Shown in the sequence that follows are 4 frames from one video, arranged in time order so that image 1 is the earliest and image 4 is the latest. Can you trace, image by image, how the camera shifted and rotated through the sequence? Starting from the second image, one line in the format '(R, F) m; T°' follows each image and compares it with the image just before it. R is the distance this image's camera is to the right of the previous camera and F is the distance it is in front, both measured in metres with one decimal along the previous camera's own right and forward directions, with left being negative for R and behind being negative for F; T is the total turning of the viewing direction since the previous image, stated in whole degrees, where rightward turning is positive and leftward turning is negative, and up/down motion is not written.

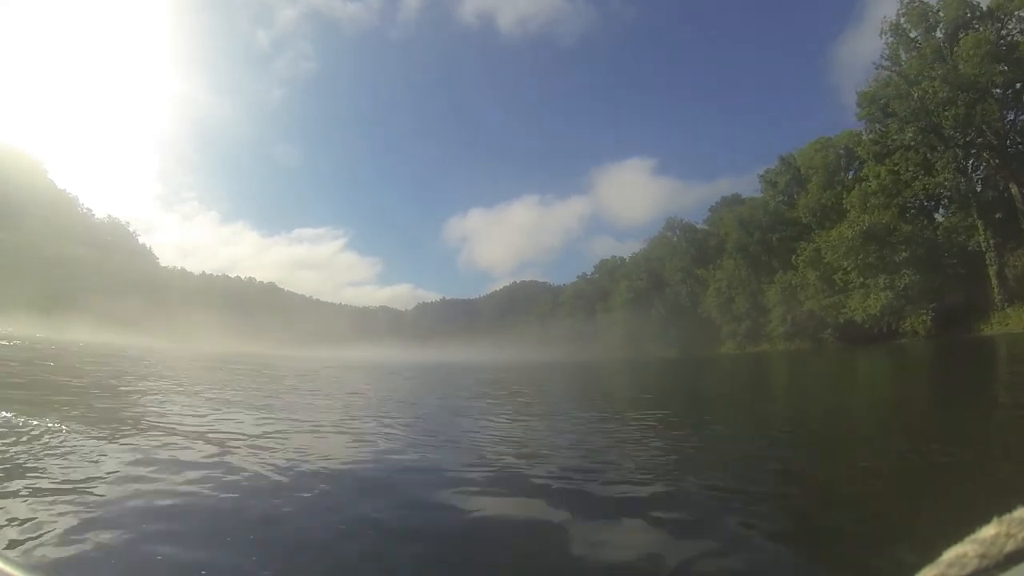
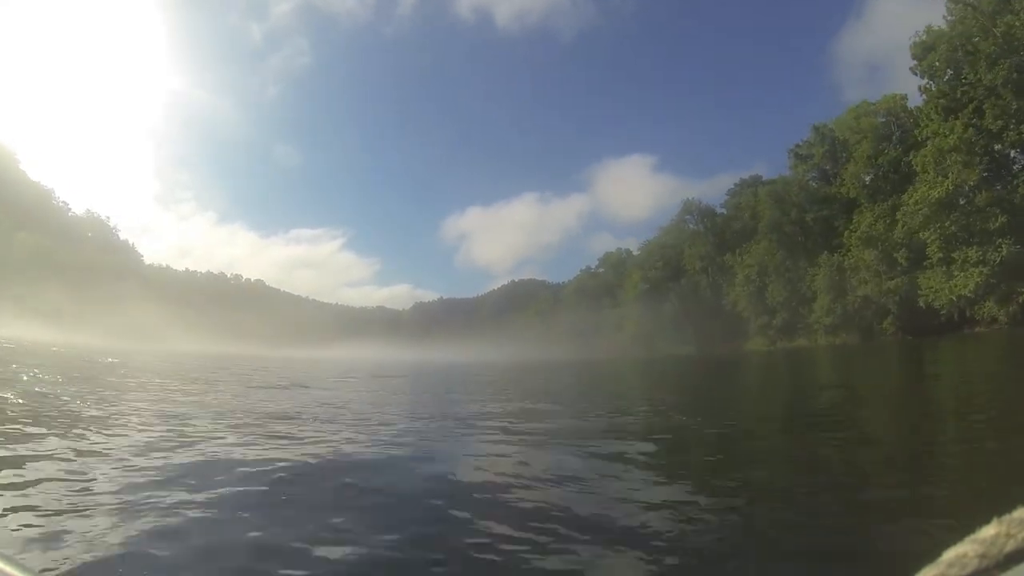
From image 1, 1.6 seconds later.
(0.0, +1.2) m; 0°
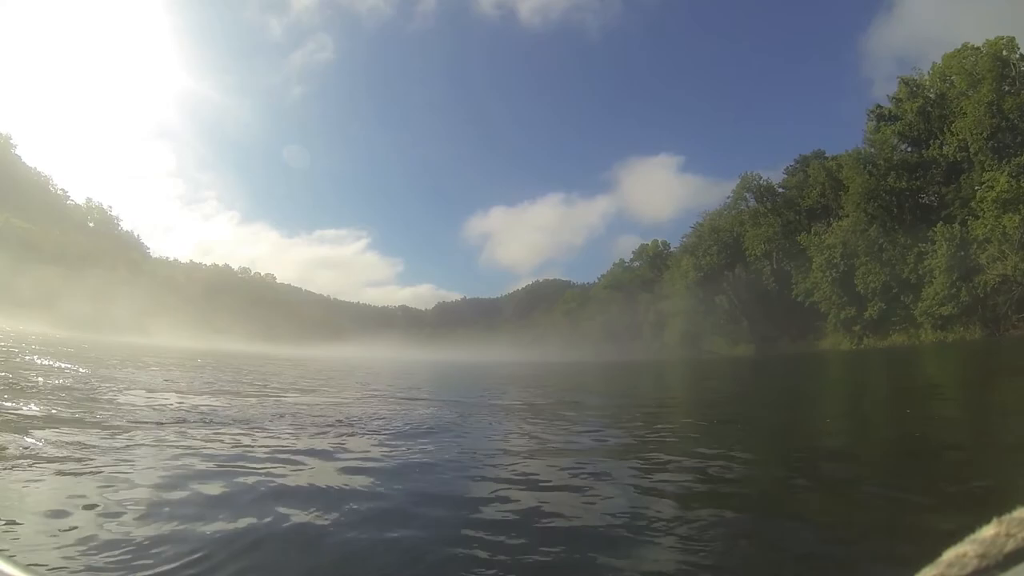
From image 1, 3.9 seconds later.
(-0.1, +1.5) m; -2°
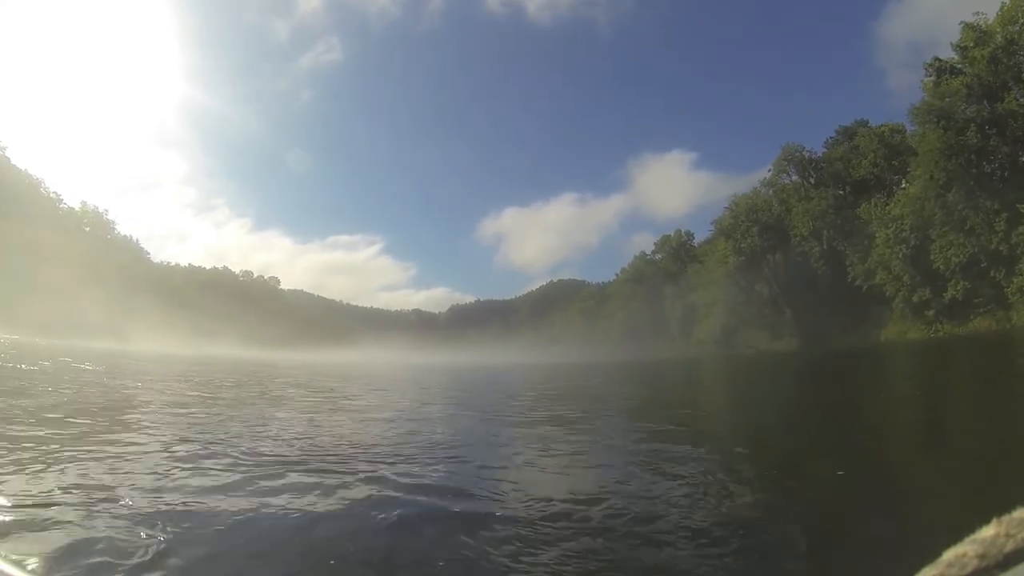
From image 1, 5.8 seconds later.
(0.0, +1.0) m; -1°
